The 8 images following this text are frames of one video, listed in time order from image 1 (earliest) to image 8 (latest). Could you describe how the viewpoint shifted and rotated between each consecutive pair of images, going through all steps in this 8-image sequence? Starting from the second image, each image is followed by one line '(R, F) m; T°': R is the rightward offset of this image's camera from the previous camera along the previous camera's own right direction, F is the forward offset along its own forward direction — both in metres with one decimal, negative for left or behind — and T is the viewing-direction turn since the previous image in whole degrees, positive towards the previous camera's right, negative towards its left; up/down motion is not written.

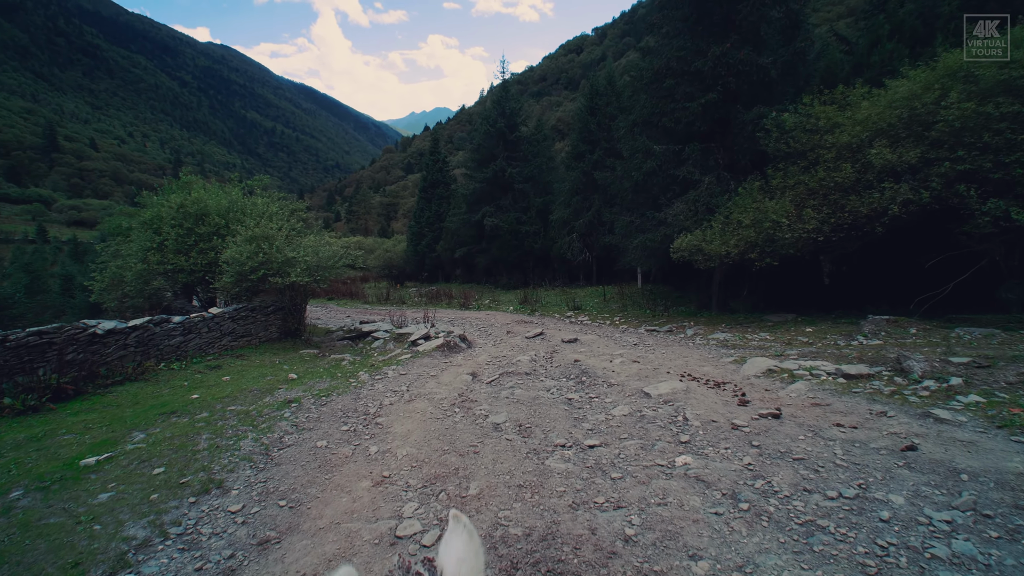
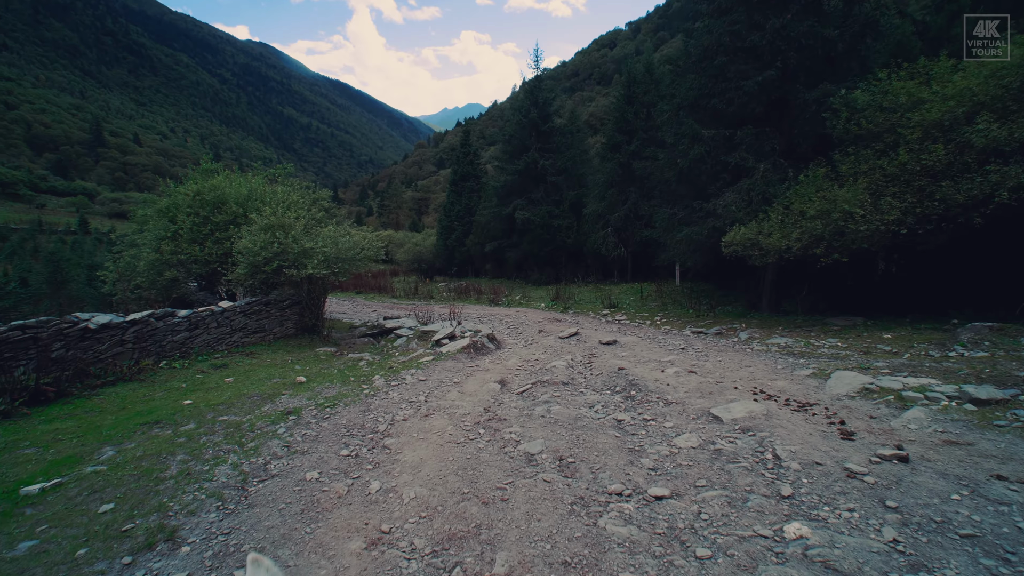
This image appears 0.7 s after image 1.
(-0.1, +1.0) m; -3°
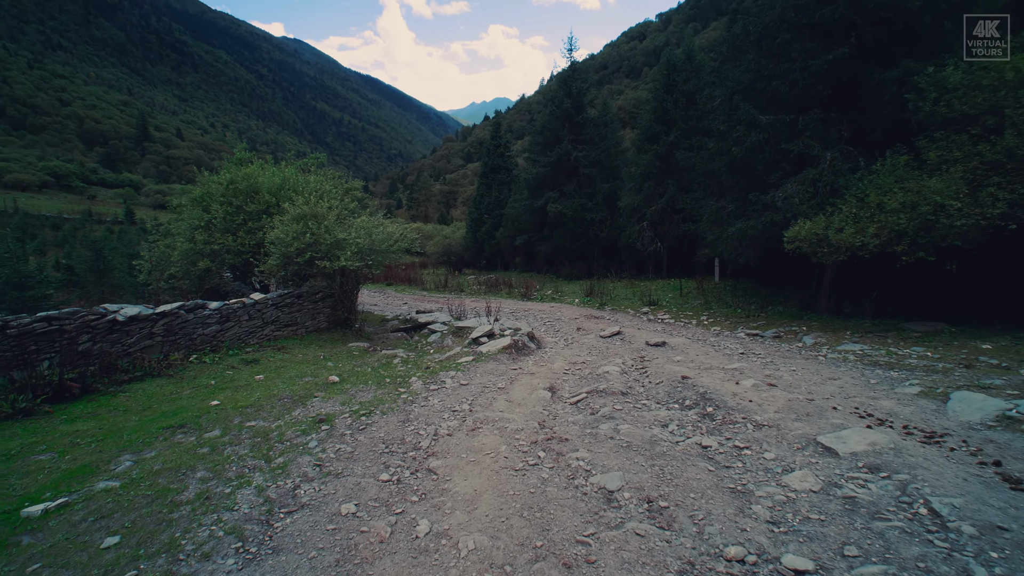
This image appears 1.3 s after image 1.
(-0.3, +0.7) m; -3°
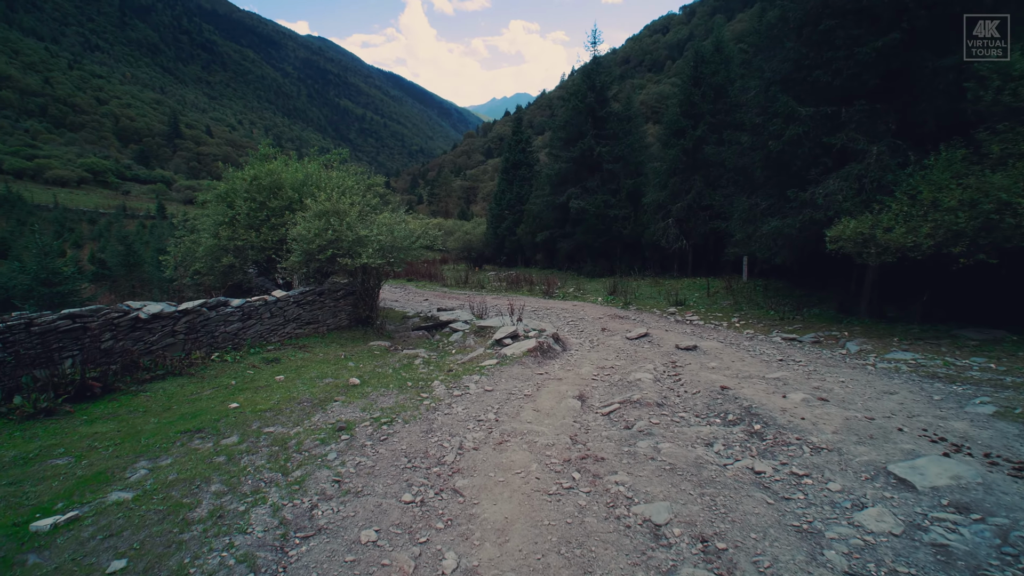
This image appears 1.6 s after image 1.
(-0.1, +0.3) m; -2°
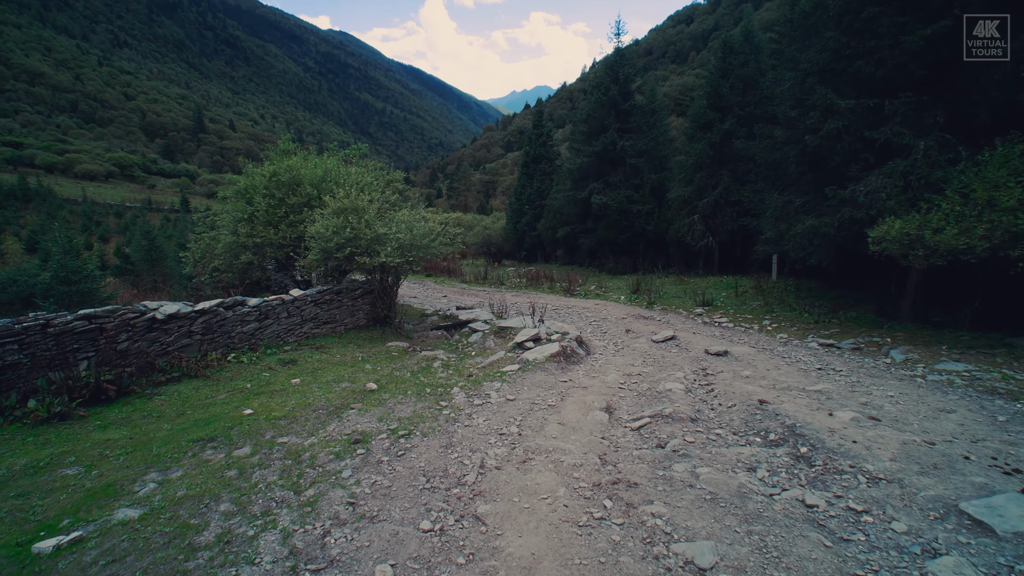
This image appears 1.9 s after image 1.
(-0.1, +0.3) m; -2°
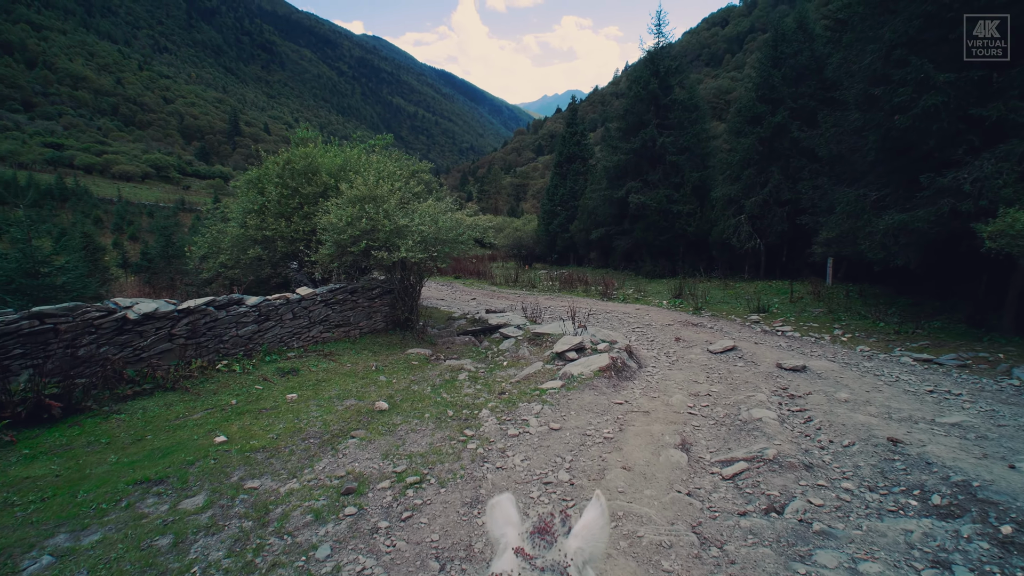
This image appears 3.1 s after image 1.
(-0.2, +1.3) m; -3°
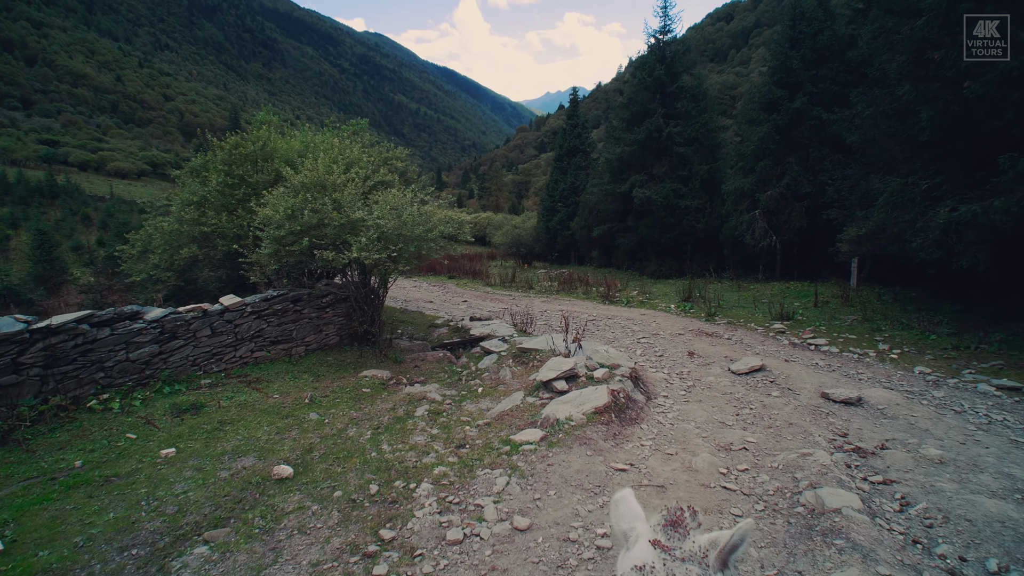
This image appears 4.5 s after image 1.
(+0.3, +1.6) m; 0°
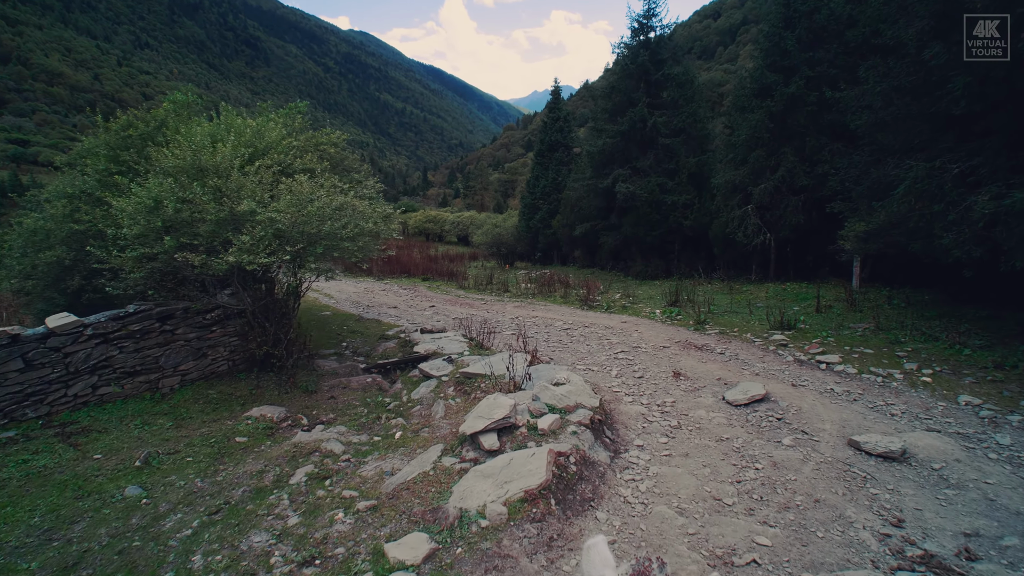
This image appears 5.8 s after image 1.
(+0.6, +1.6) m; +1°
